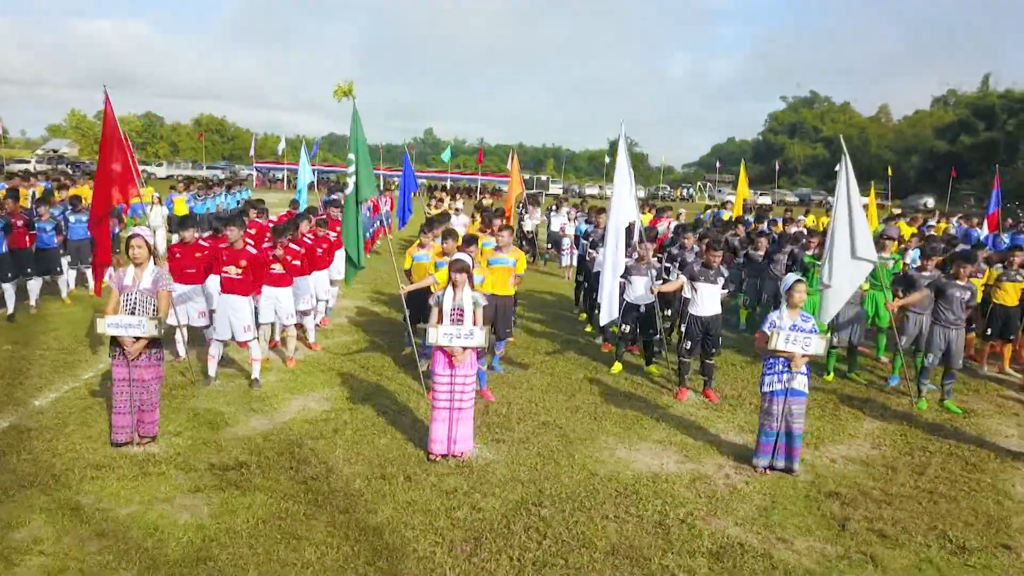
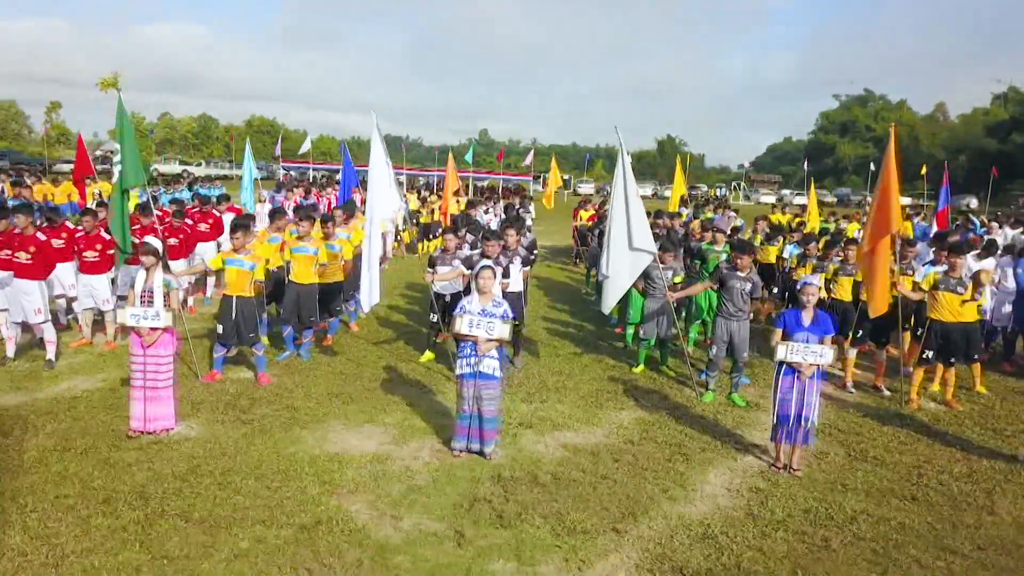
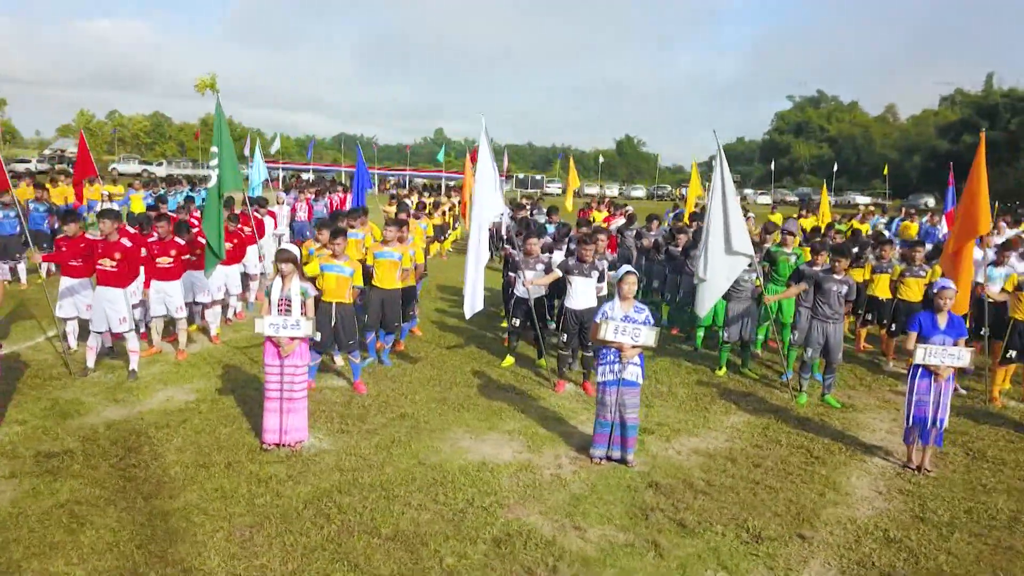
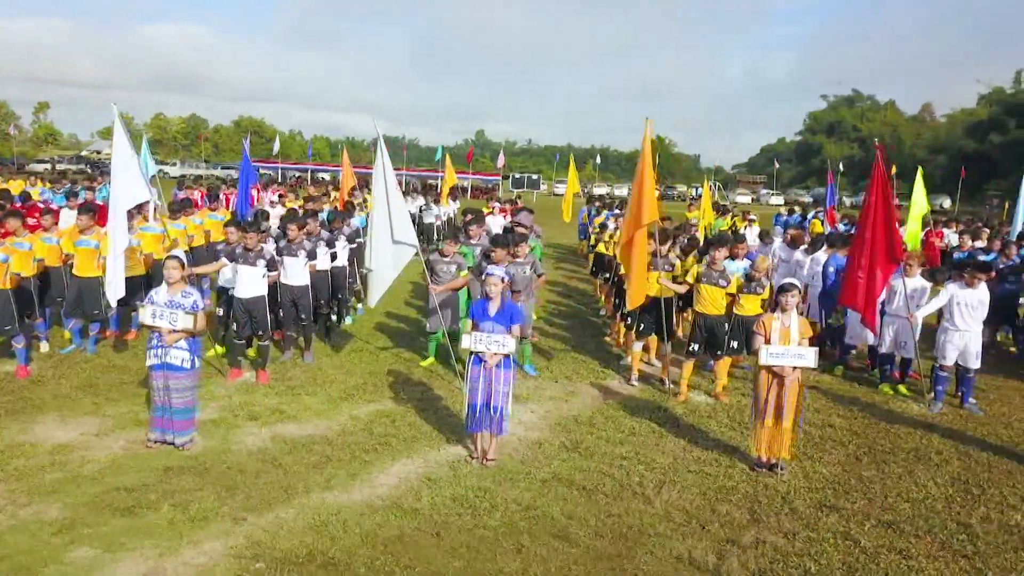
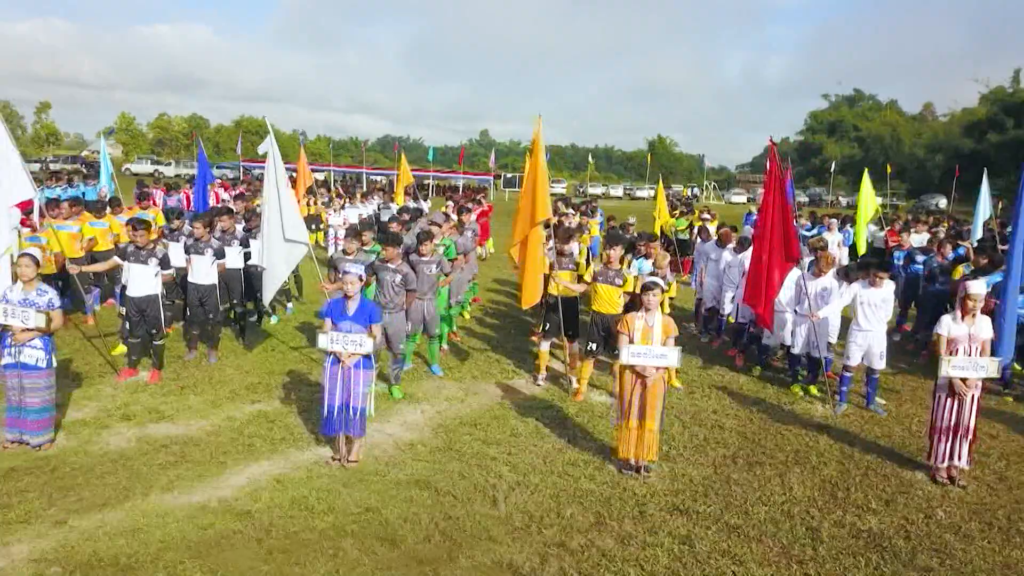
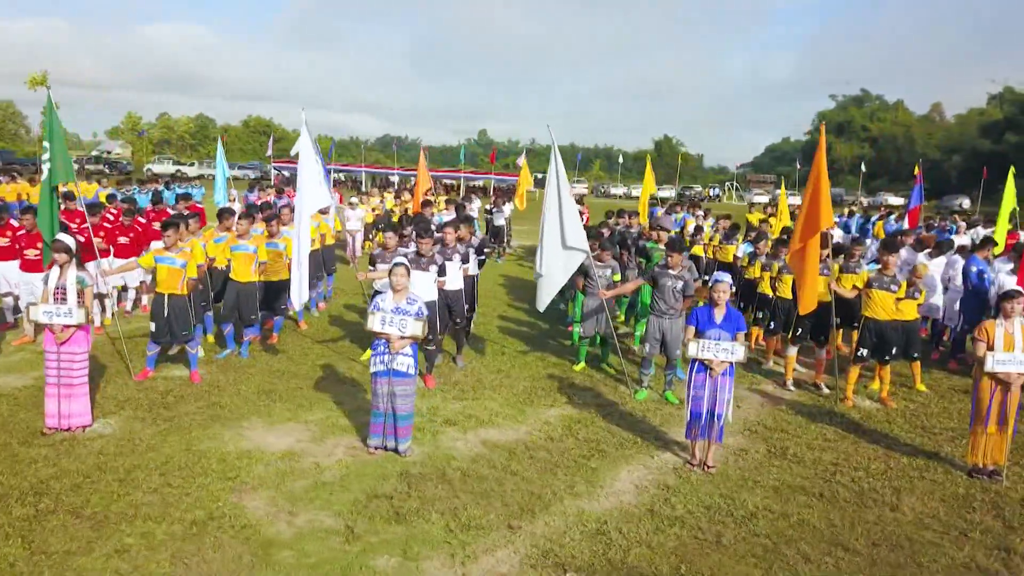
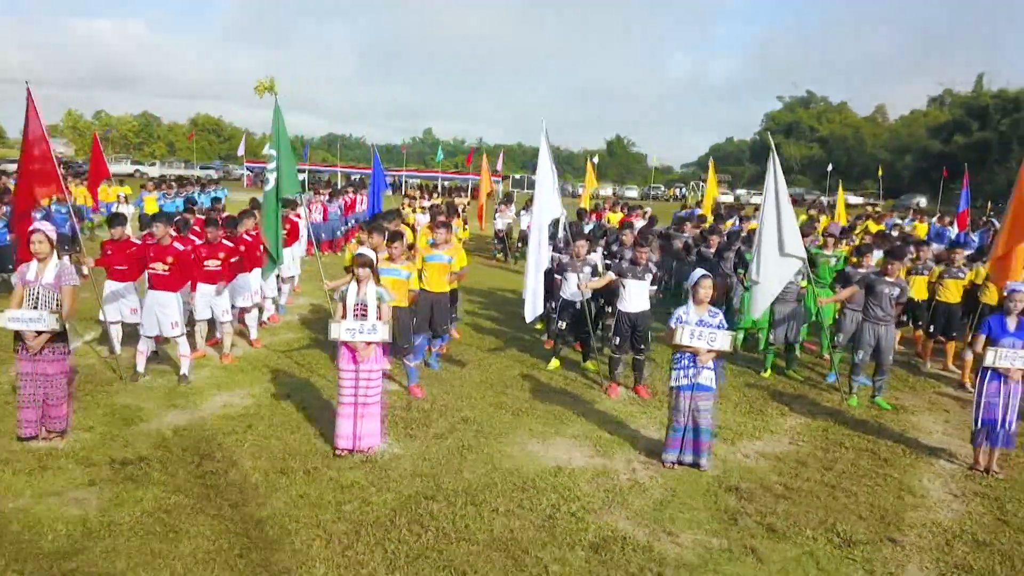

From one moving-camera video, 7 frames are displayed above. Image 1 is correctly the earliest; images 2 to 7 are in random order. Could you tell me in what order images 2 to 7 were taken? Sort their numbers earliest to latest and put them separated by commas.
7, 3, 2, 6, 4, 5
